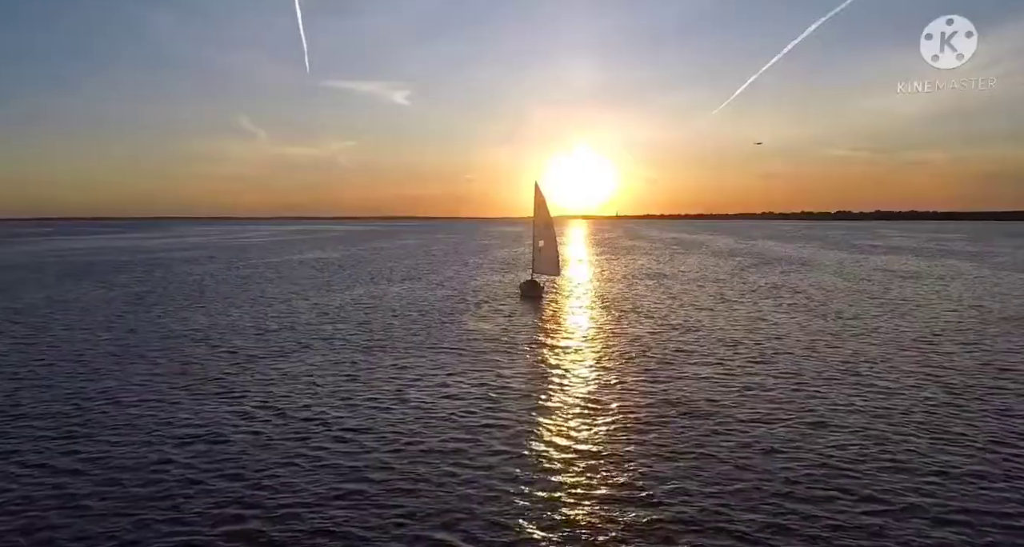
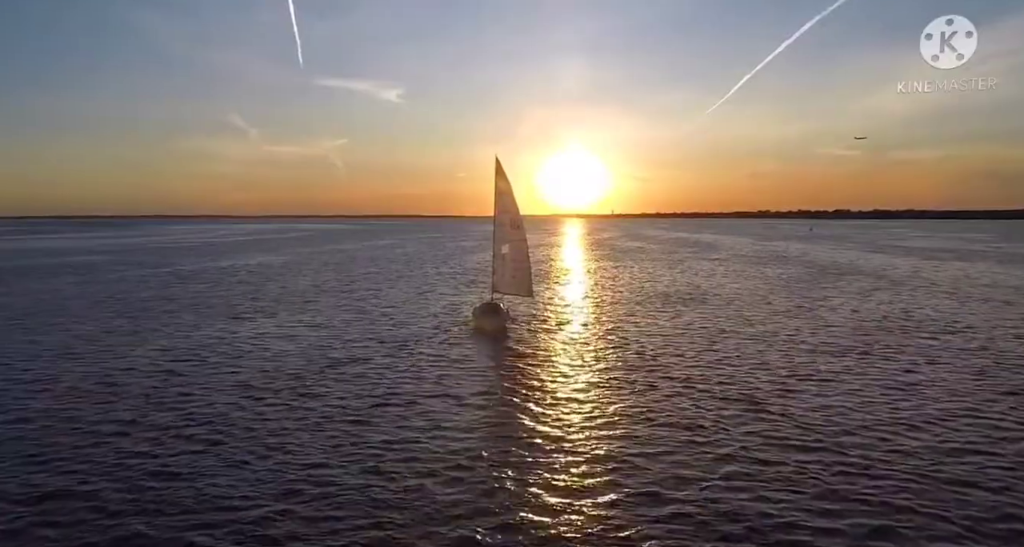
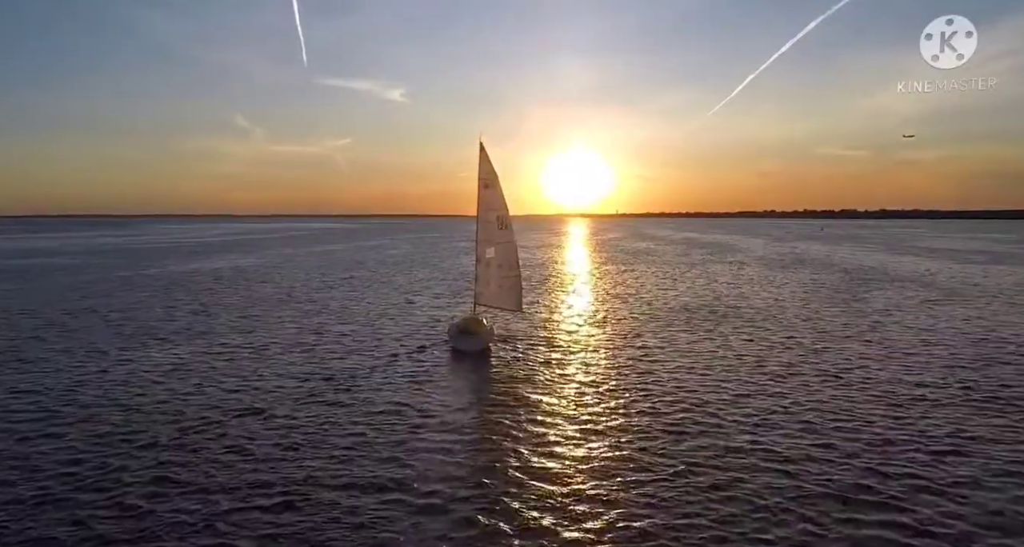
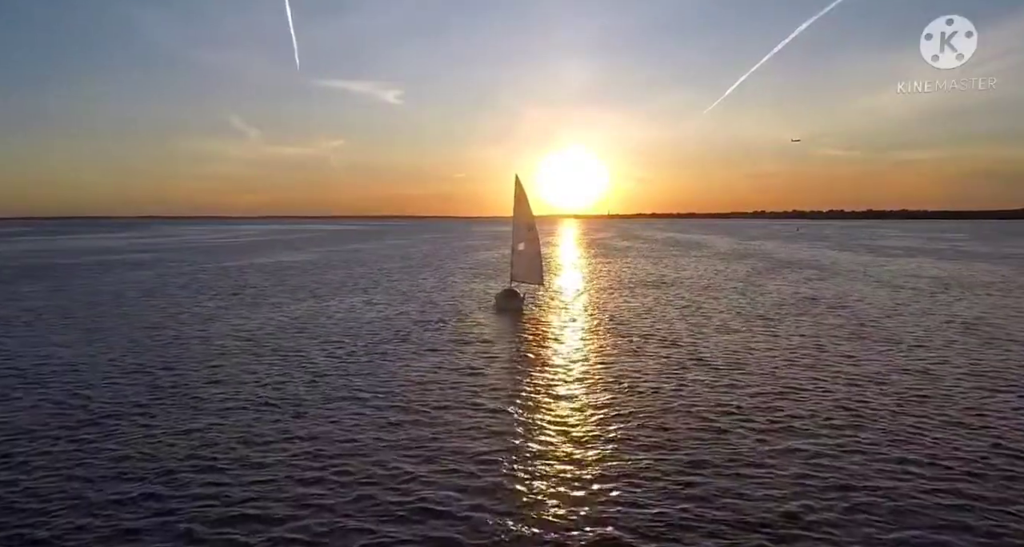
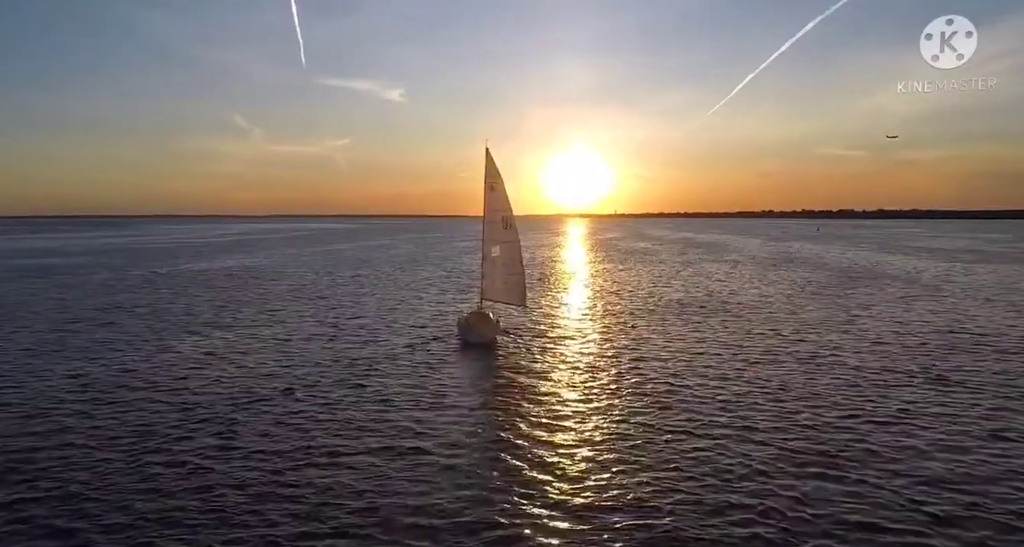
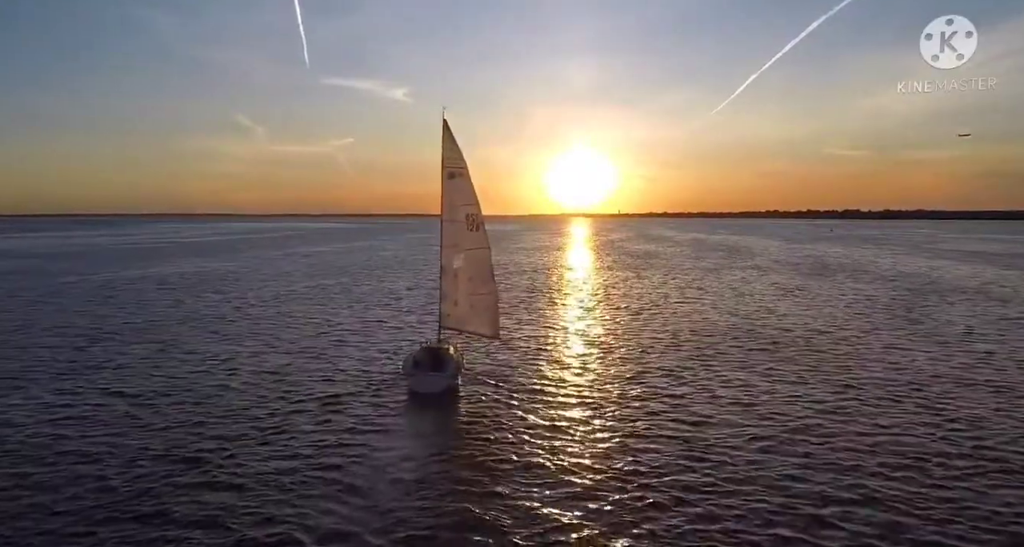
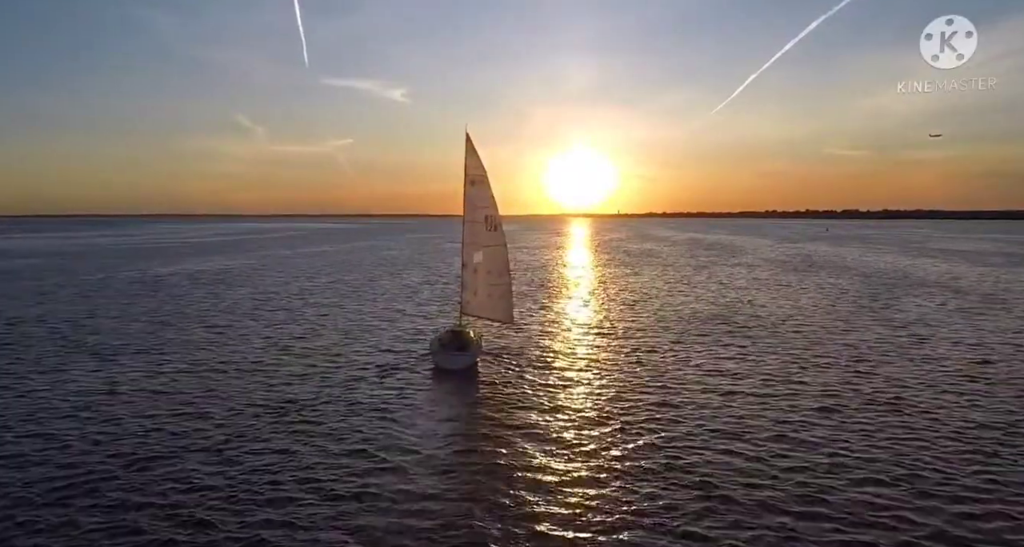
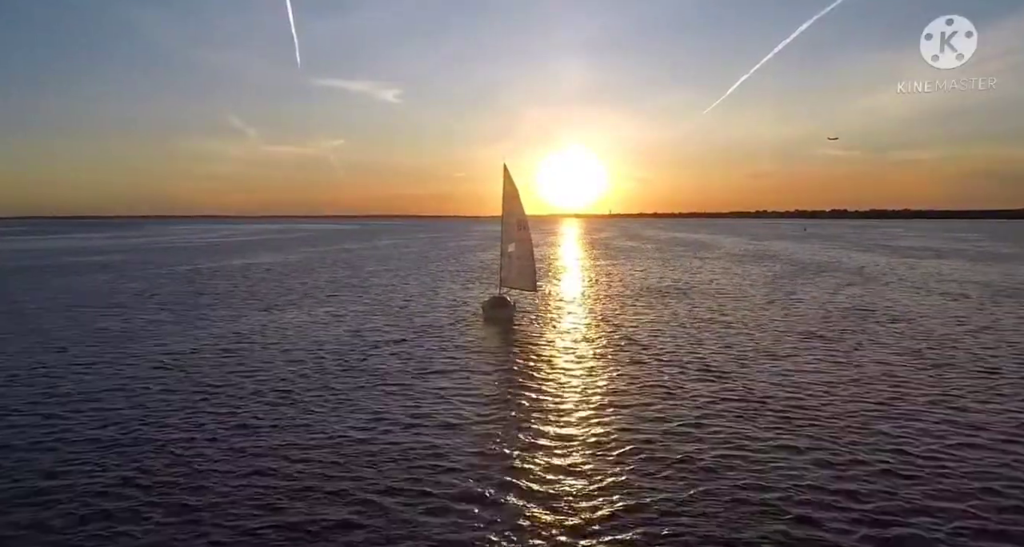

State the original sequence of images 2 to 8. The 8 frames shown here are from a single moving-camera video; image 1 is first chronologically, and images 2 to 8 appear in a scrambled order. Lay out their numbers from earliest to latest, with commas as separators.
4, 8, 2, 5, 3, 7, 6
